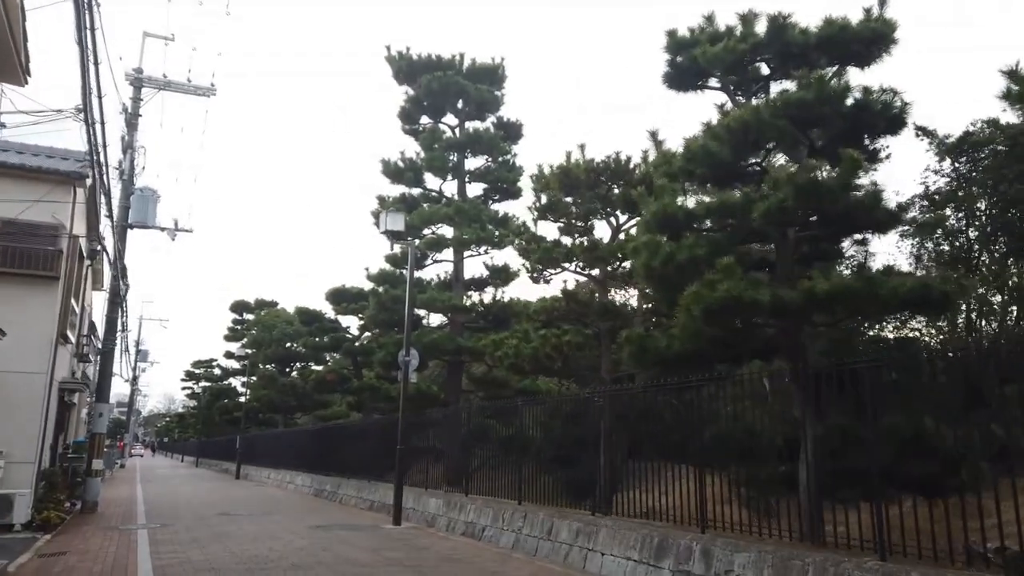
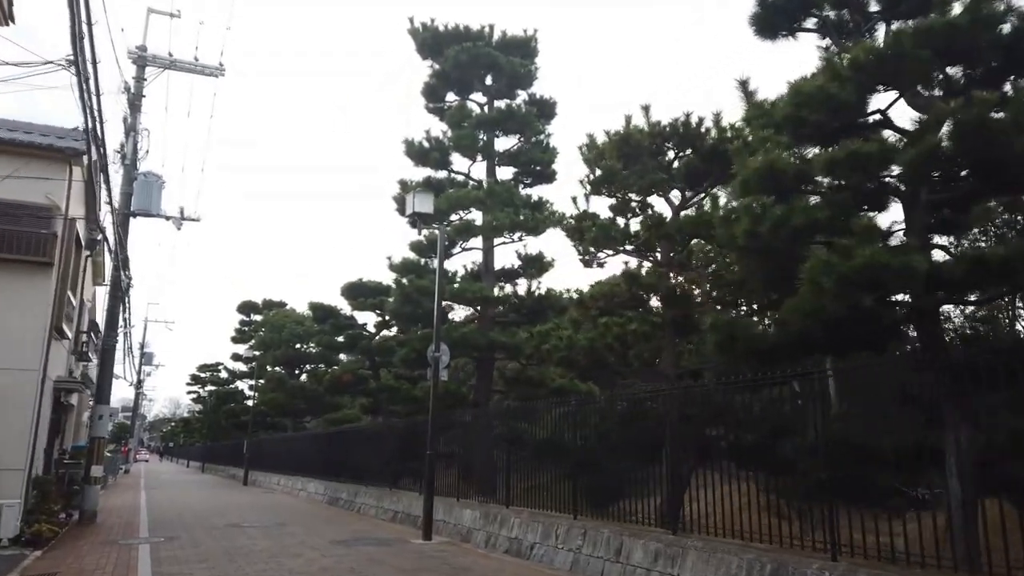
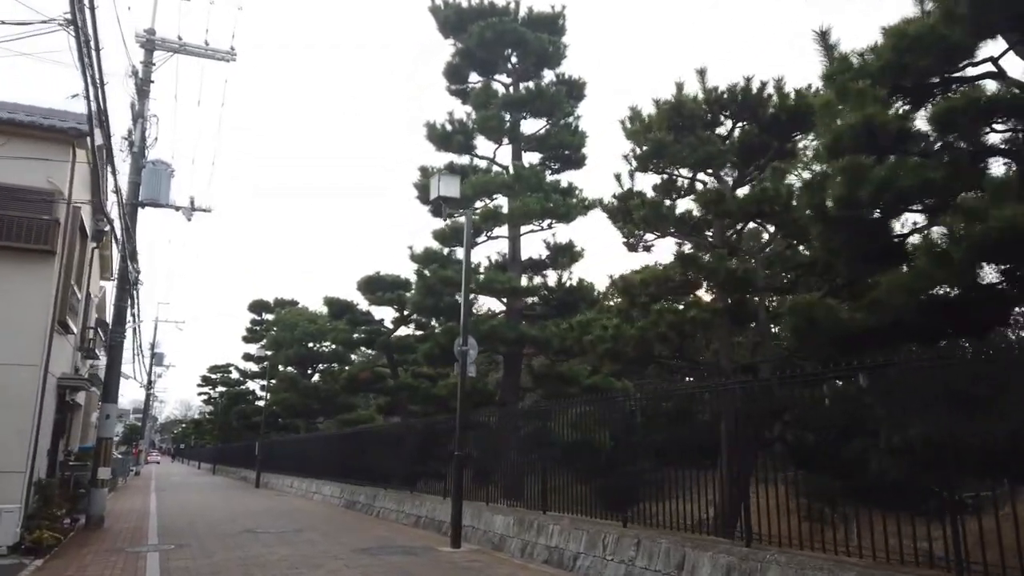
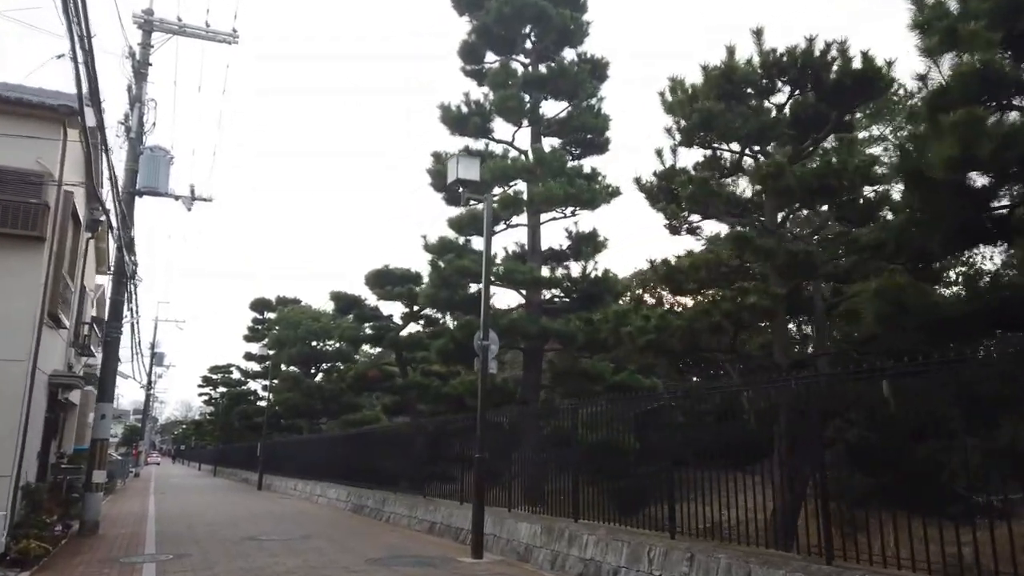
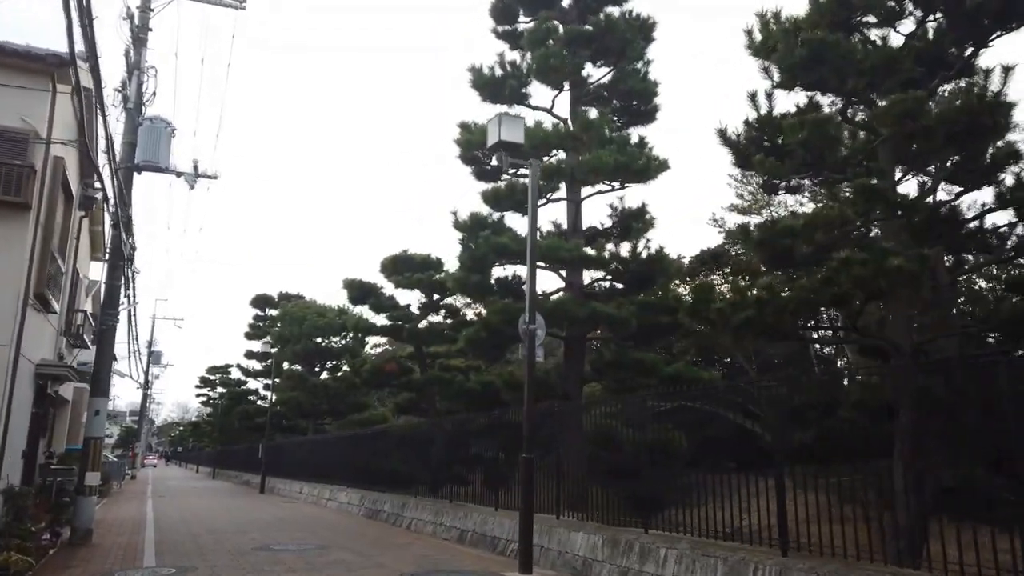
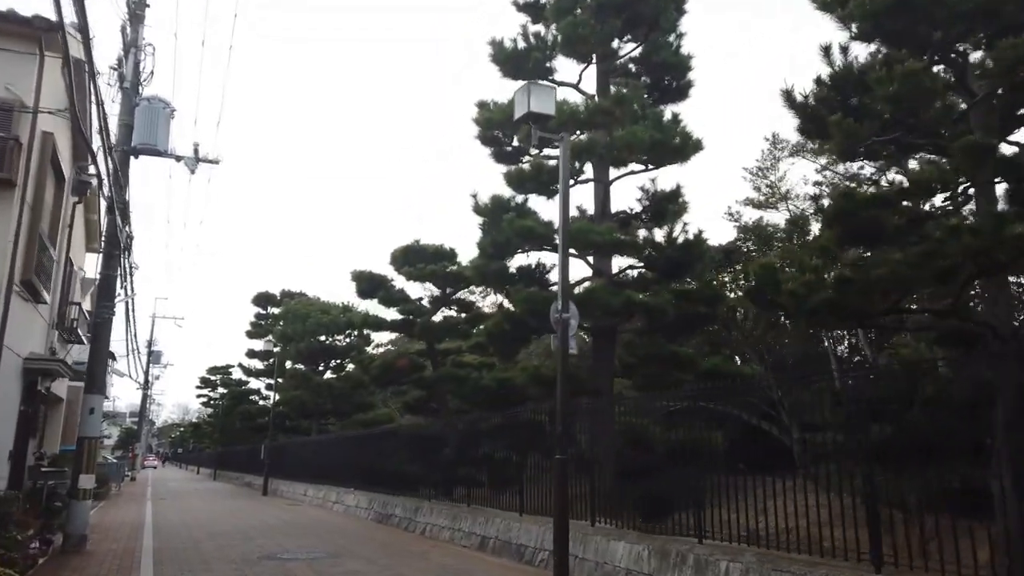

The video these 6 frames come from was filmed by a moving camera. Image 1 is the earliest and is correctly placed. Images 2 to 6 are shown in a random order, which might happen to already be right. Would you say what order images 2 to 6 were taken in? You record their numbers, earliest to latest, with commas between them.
2, 3, 4, 5, 6
